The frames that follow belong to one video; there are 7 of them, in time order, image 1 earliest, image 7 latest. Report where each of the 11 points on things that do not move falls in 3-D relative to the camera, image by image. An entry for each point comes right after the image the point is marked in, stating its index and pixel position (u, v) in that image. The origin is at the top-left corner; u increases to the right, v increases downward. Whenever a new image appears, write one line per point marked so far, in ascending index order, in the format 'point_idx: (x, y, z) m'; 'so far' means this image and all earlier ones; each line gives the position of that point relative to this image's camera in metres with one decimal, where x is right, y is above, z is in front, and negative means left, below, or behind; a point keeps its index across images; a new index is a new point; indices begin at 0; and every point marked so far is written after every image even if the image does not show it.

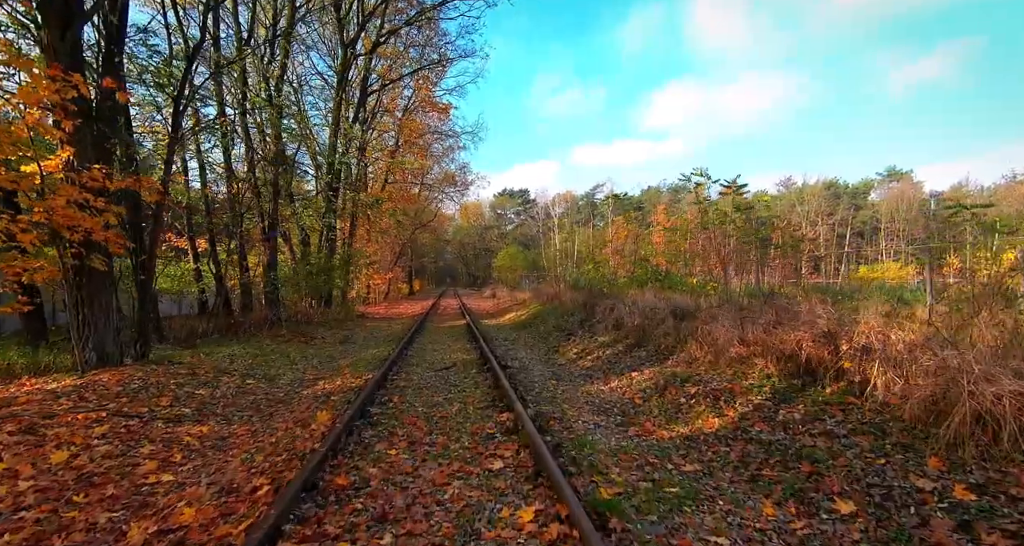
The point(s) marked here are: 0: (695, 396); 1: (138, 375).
0: (+2.1, -1.4, +5.5) m
1: (-4.7, -1.3, +6.1) m
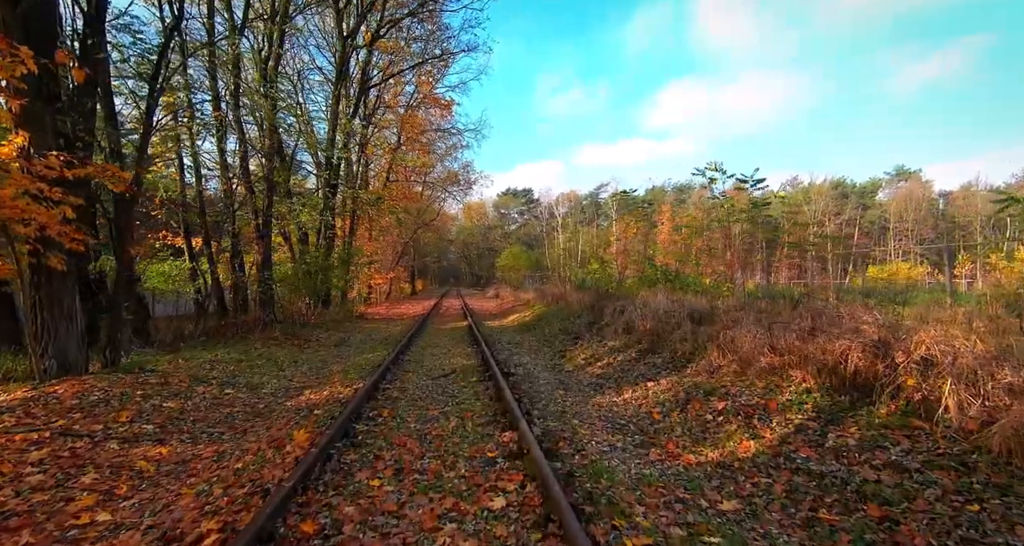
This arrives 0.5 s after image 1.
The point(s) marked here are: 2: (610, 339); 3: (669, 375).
0: (+2.1, -1.4, +4.9) m
1: (-4.6, -1.3, +5.5) m
2: (+1.9, -1.3, +9.7) m
3: (+2.2, -1.4, +6.8) m
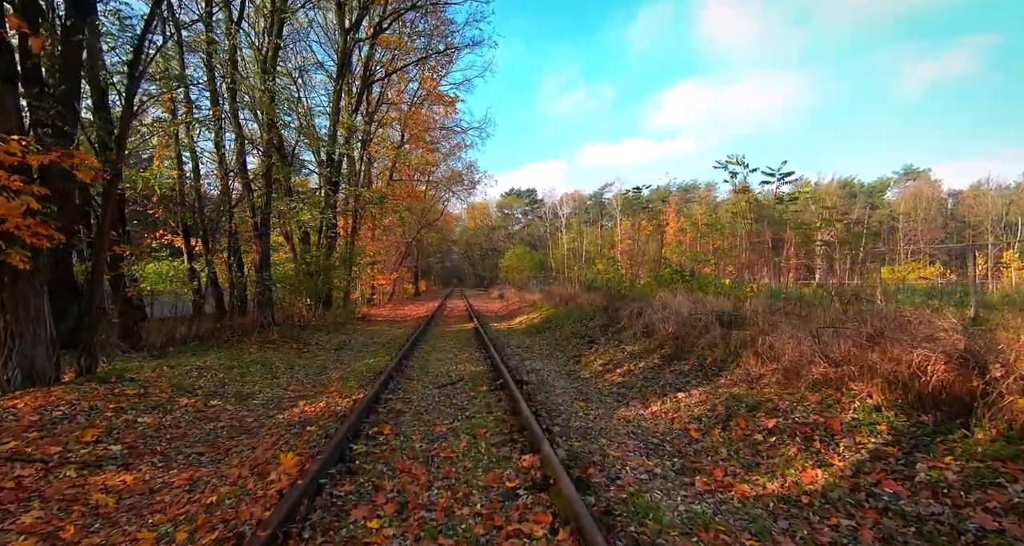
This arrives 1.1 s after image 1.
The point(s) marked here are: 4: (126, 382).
0: (+2.3, -1.4, +4.2) m
1: (-4.4, -1.2, +4.9) m
2: (+2.1, -1.3, +9.1) m
3: (+2.3, -1.4, +6.2) m
4: (-4.7, -1.3, +5.9) m
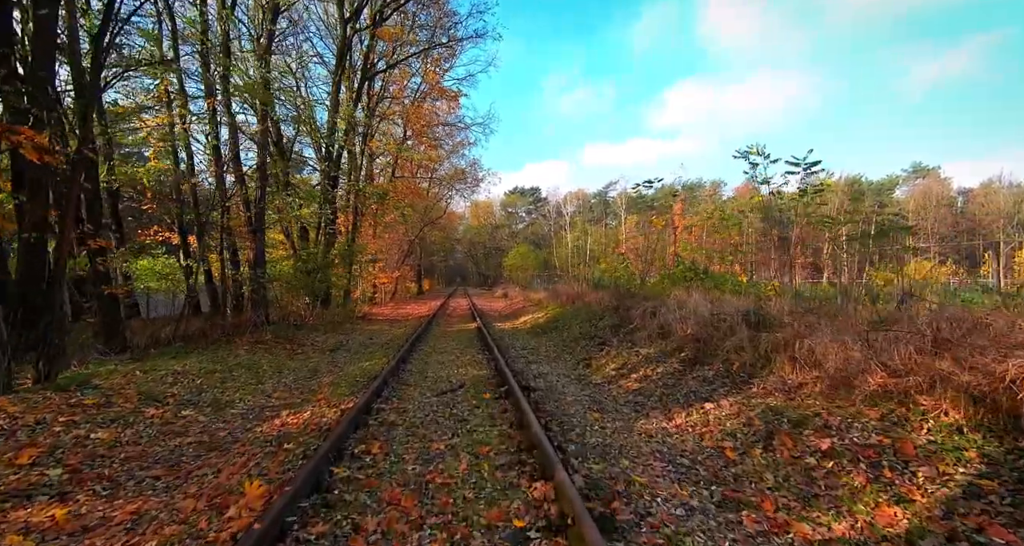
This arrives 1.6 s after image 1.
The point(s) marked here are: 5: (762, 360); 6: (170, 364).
0: (+2.3, -1.3, +3.6) m
1: (-4.4, -1.2, +4.3) m
2: (+2.2, -1.3, +8.4) m
3: (+2.4, -1.3, +5.5) m
4: (-4.6, -1.3, +5.3) m
5: (+3.0, -1.1, +6.0) m
6: (-5.0, -1.3, +7.2) m
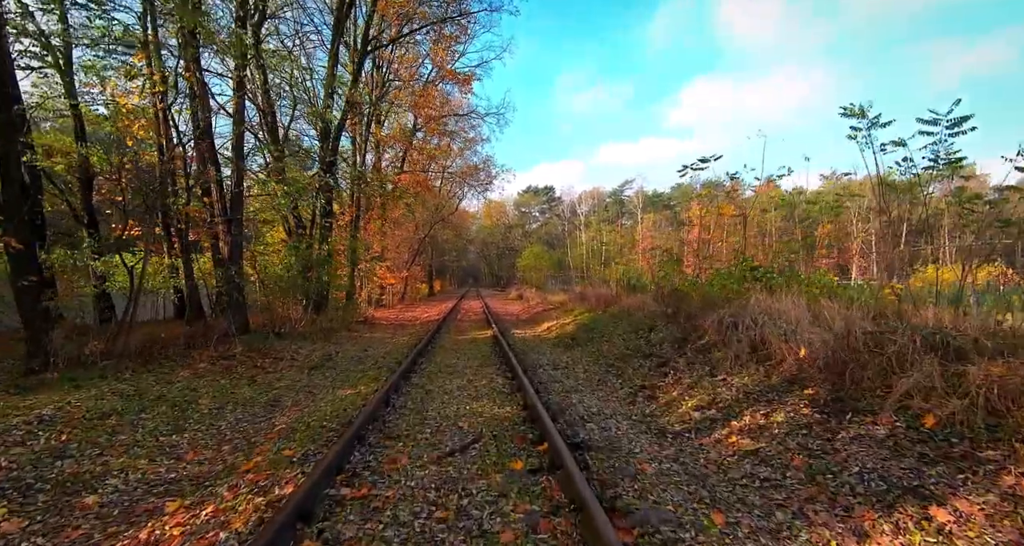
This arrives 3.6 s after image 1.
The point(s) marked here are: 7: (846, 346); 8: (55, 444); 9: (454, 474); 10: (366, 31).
0: (+2.6, -1.3, +1.1) m
1: (-4.1, -1.1, +2.0) m
2: (+2.6, -1.2, +6.0) m
3: (+2.8, -1.3, +3.1) m
4: (-4.2, -1.2, +3.1) m
5: (+3.4, -1.0, +3.6) m
6: (-4.6, -1.3, +4.9) m
7: (+3.4, -0.7, +5.0) m
8: (-3.7, -1.4, +4.0) m
9: (-0.5, -1.5, +3.8) m
10: (-5.7, +9.6, +19.3) m
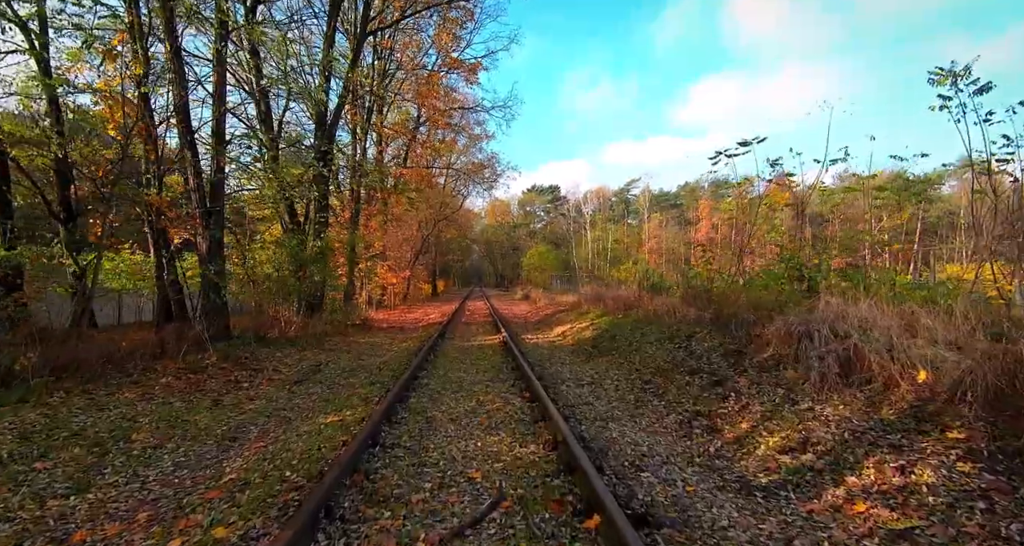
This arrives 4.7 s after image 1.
0: (+2.8, -1.3, -0.2) m
1: (-3.9, -1.1, +0.7) m
2: (+2.9, -1.2, +4.6) m
3: (+3.0, -1.3, +1.7) m
4: (-4.0, -1.2, +1.8) m
5: (+3.6, -1.0, +2.2) m
6: (-4.4, -1.3, +3.6) m
7: (+3.6, -0.7, +3.6) m
8: (-3.5, -1.3, +2.7) m
9: (-0.2, -1.5, +2.4) m
10: (-5.4, +9.6, +18.0) m
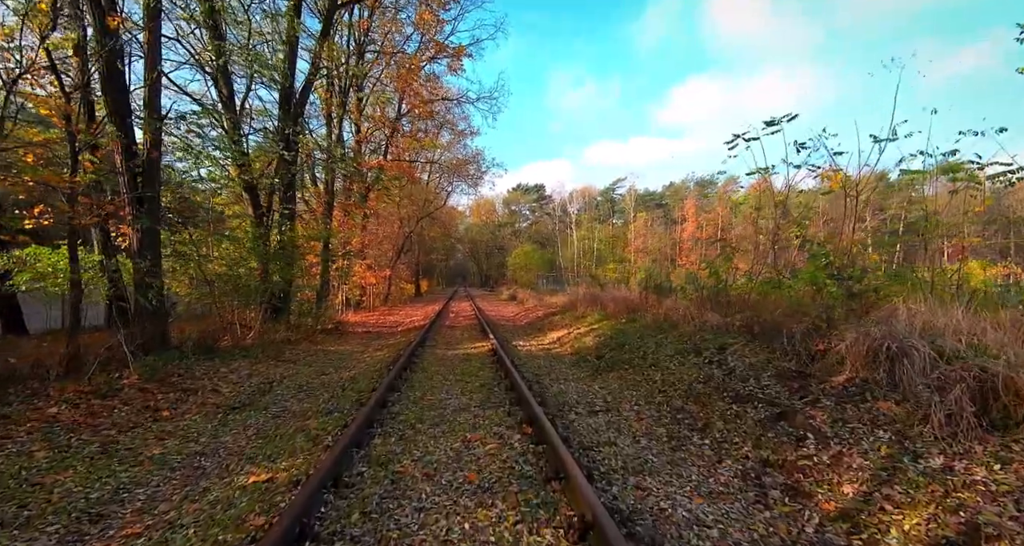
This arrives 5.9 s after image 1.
0: (+3.0, -1.3, -1.6) m
1: (-3.7, -1.1, -0.9) m
2: (+2.9, -1.2, +3.2) m
3: (+3.1, -1.3, +0.3) m
4: (-3.9, -1.2, +0.1) m
5: (+3.7, -1.0, +0.8) m
6: (-4.3, -1.2, +2.0) m
7: (+3.7, -0.7, +2.2) m
8: (-3.4, -1.3, +1.1) m
9: (-0.1, -1.5, +0.9) m
10: (-5.7, +9.6, +16.3) m
